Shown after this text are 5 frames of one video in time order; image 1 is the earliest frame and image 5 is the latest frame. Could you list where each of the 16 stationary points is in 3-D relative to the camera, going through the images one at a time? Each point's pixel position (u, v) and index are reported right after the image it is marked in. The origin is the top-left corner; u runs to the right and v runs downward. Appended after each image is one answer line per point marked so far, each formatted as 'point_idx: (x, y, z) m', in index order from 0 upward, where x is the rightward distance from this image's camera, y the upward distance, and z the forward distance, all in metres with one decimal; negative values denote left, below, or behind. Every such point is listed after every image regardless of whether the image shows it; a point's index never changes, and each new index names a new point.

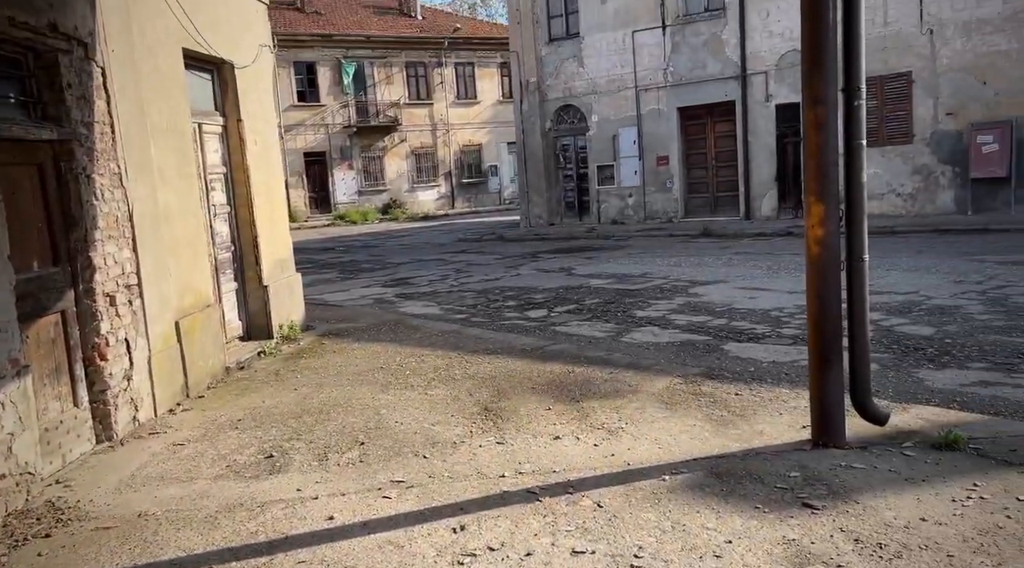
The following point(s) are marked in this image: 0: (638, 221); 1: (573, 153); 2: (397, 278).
0: (+3.0, +1.5, +18.6) m
1: (+1.5, +3.3, +19.8) m
2: (-2.0, +0.1, +13.9) m
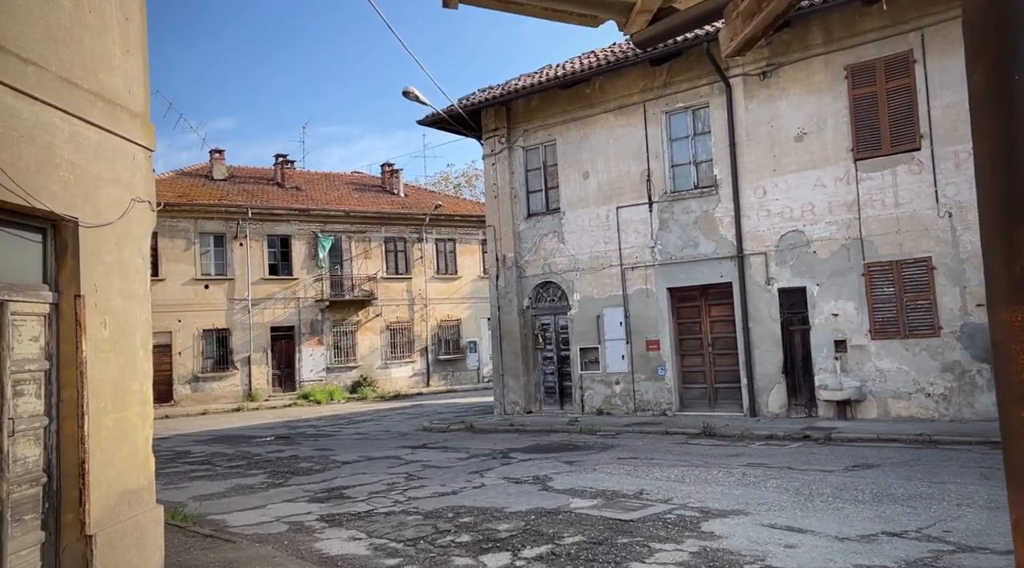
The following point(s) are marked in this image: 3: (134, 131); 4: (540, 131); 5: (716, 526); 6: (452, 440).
0: (+2.3, -2.6, +16.3) m
1: (+0.9, -1.1, +17.8) m
2: (-2.5, -2.9, +11.3) m
3: (-2.9, +1.2, +6.3) m
4: (+0.6, +3.4, +18.1) m
5: (+1.9, -2.3, +7.6) m
6: (-1.1, -3.0, +15.4) m
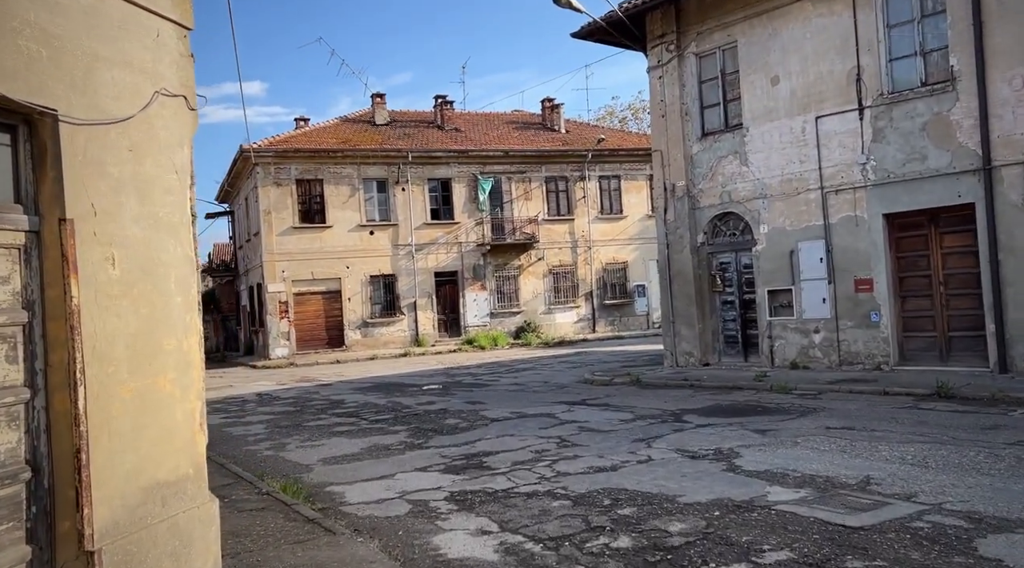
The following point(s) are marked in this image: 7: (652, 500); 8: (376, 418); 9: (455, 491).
0: (+5.3, -1.4, +13.6) m
1: (+4.2, +0.2, +15.2) m
2: (-0.4, -2.0, +9.7) m
3: (-2.0, +1.6, +4.6) m
4: (+3.9, +4.8, +15.2) m
5: (+3.1, -1.7, +5.1) m
6: (+1.7, -1.9, +13.4) m
7: (+1.2, -1.9, +6.9) m
8: (-2.3, -2.3, +13.7) m
9: (-0.5, -2.0, +7.8) m
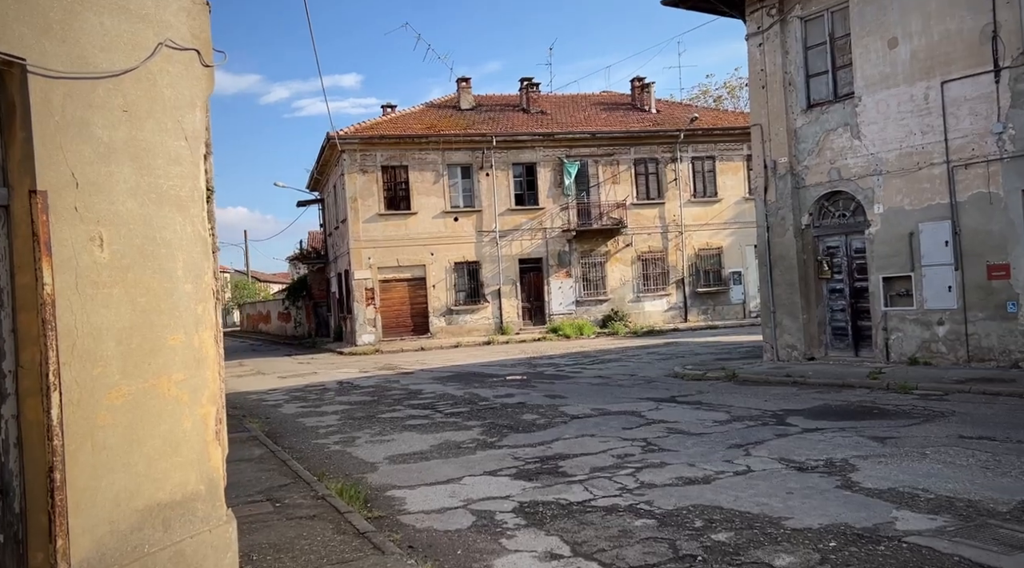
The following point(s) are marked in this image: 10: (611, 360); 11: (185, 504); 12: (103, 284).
0: (+6.6, -1.2, +12.0) m
1: (+5.7, +0.4, +13.8) m
2: (+0.4, -1.9, +8.9) m
3: (-1.7, +1.7, +3.9) m
4: (+5.3, +5.0, +13.7) m
5: (+3.4, -1.6, +3.9) m
6: (+3.0, -1.7, +12.3) m
7: (+1.7, -1.7, +5.9) m
8: (-1.0, -2.1, +13.0) m
9: (+0.1, -1.9, +7.0) m
10: (+2.4, -1.9, +19.9) m
11: (-1.6, -1.0, +3.8) m
12: (-1.8, 0.0, +3.5) m
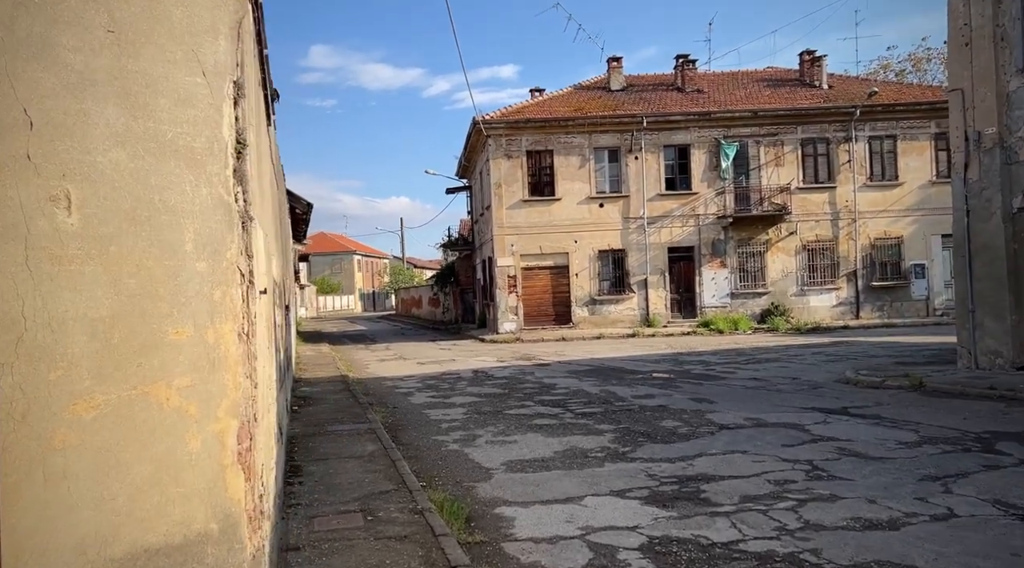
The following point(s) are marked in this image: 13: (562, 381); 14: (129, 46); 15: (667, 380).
0: (+8.4, -1.1, +9.5) m
1: (+7.8, +0.5, +11.3) m
2: (+1.7, -1.8, +7.5) m
3: (-1.3, +1.8, +3.0) m
4: (+7.5, +5.1, +11.3) m
5: (+3.7, -1.6, +2.0) m
6: (+4.9, -1.6, +10.4) m
7: (+2.4, -1.7, +4.4) m
8: (+1.1, -1.9, +11.9) m
9: (+1.0, -1.8, +5.7) m
10: (+5.7, -1.7, +18.0) m
11: (-1.2, -1.0, +2.9) m
12: (-1.5, +0.1, +2.6) m
13: (+1.0, -1.9, +15.9) m
14: (-1.4, +0.9, +2.9) m
15: (+2.9, -1.8, +14.9) m
